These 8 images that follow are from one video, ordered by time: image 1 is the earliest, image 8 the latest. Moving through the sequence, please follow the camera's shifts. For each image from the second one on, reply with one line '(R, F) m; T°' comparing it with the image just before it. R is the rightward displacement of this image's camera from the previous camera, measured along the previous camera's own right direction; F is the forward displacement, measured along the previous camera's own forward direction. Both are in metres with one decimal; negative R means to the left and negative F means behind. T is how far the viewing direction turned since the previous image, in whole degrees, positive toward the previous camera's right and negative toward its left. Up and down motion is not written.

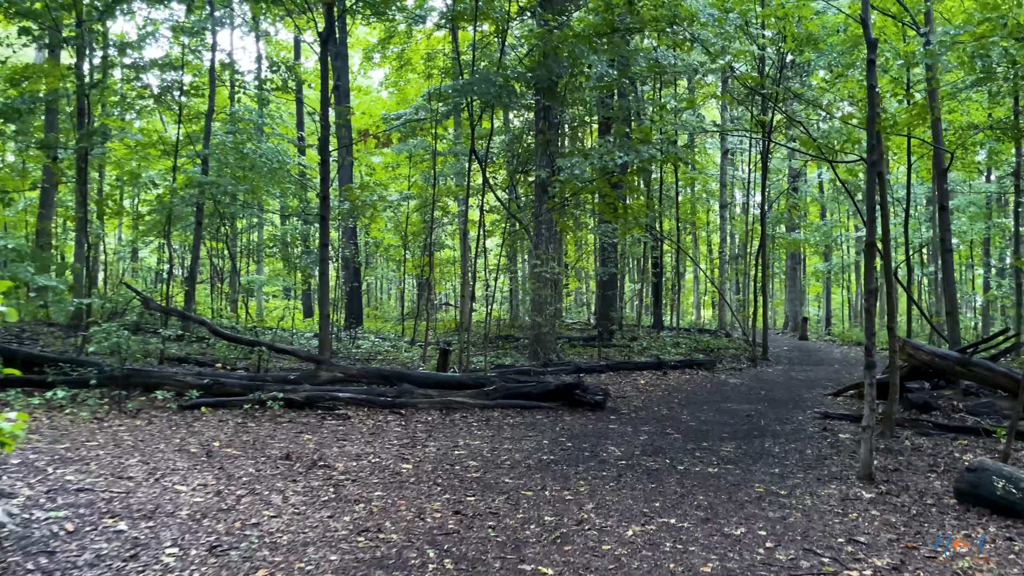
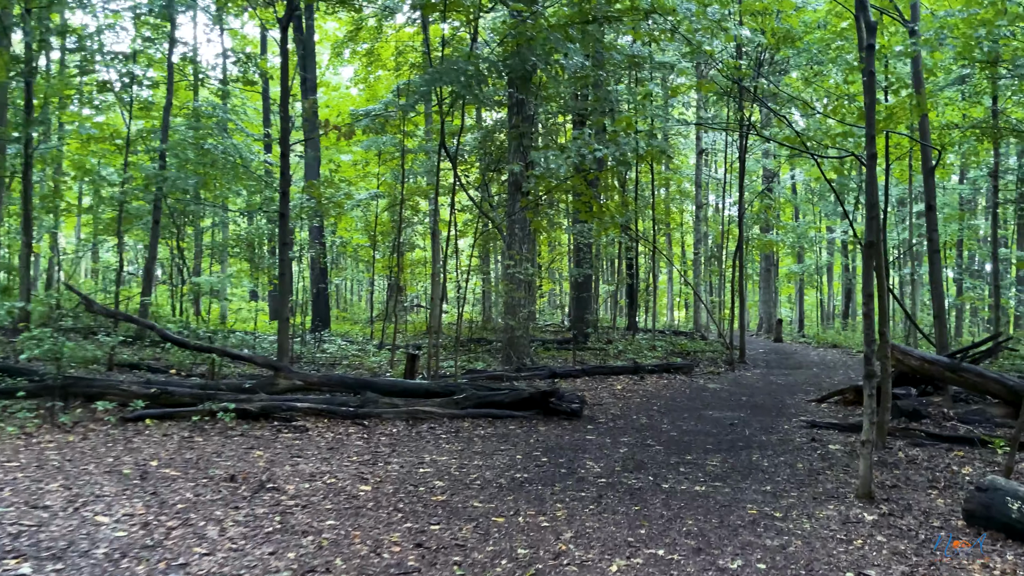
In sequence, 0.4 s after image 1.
(0.0, +0.3) m; +2°
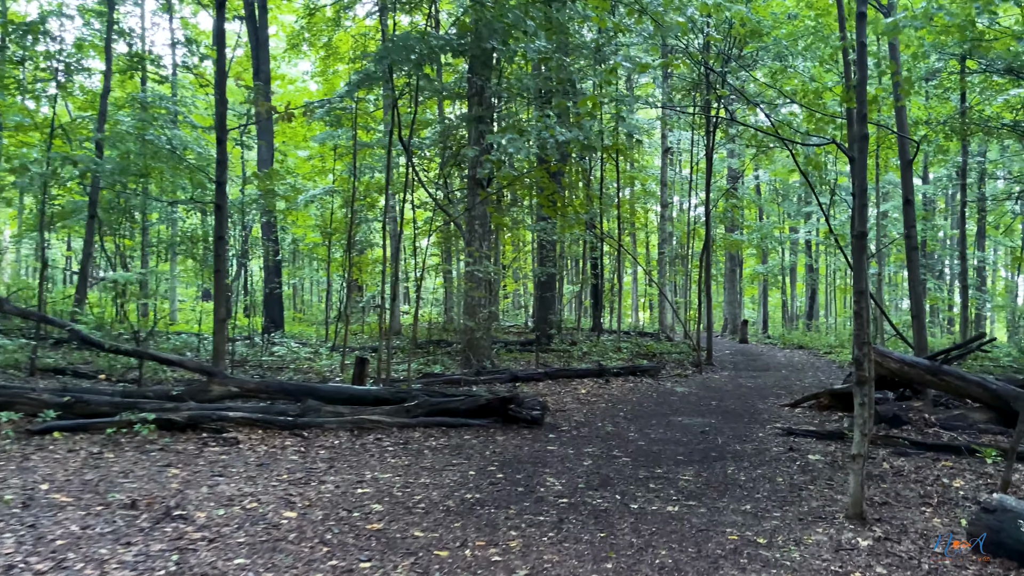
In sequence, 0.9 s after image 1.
(+0.1, +0.4) m; +3°
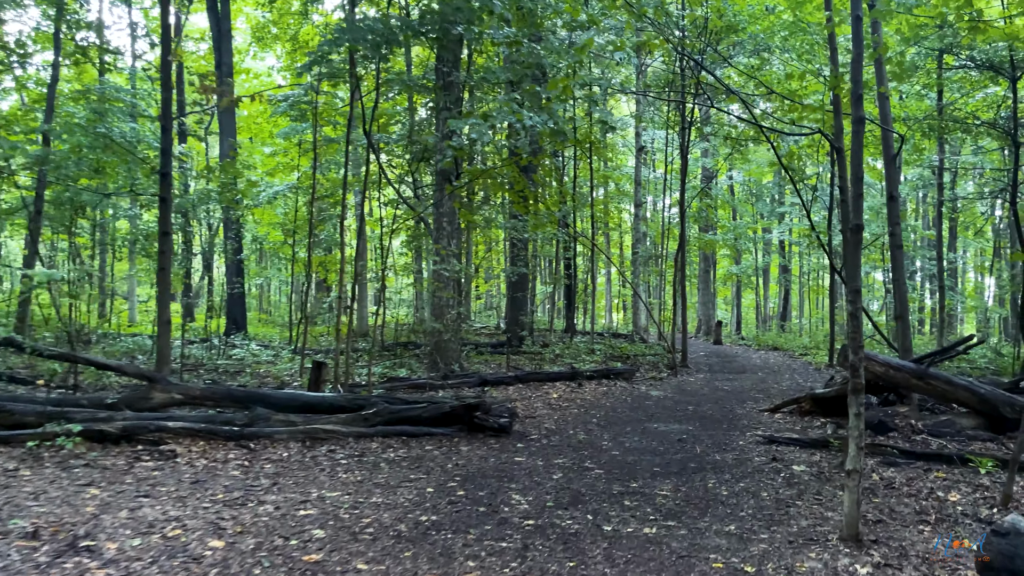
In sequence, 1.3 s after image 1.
(+0.1, +0.3) m; +2°
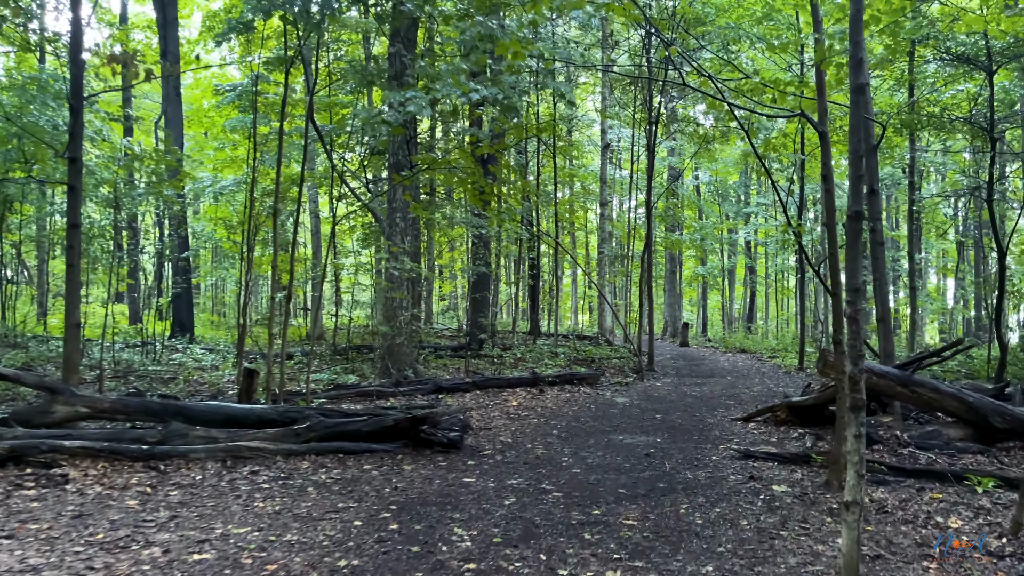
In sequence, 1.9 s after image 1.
(+0.1, +0.5) m; +2°
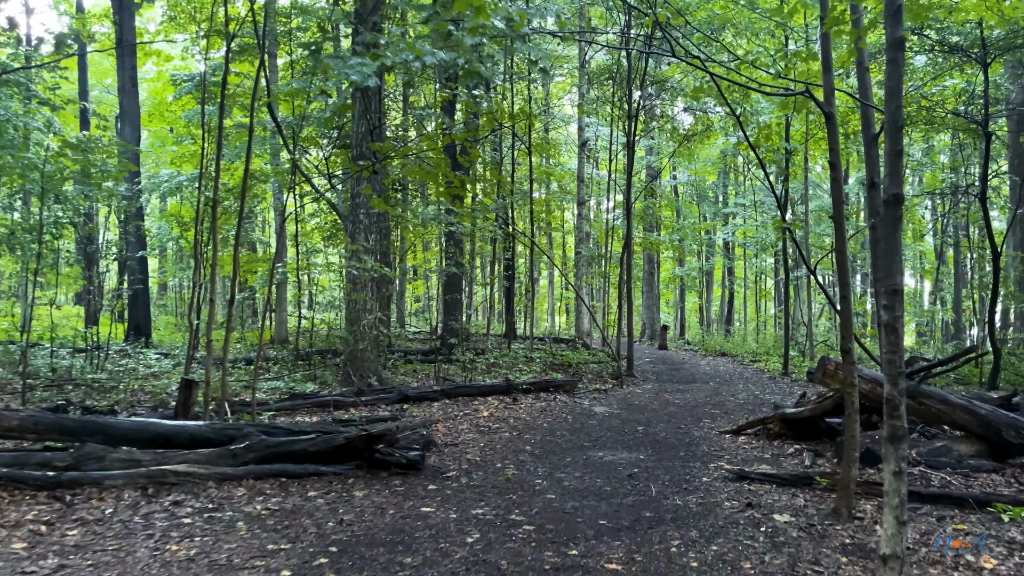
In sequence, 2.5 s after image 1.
(+0.1, +0.5) m; +2°
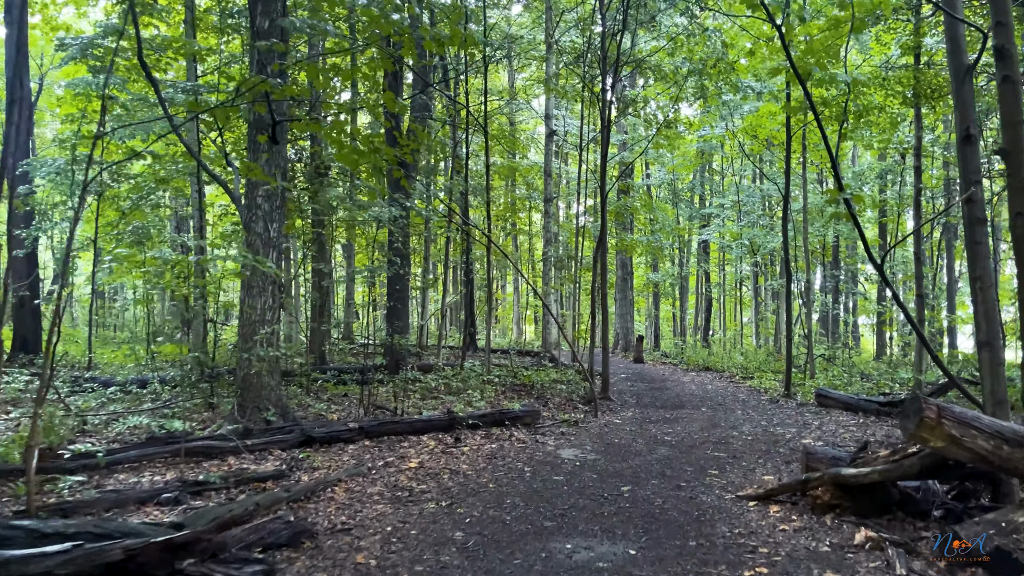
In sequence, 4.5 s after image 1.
(+0.2, +1.7) m; +2°
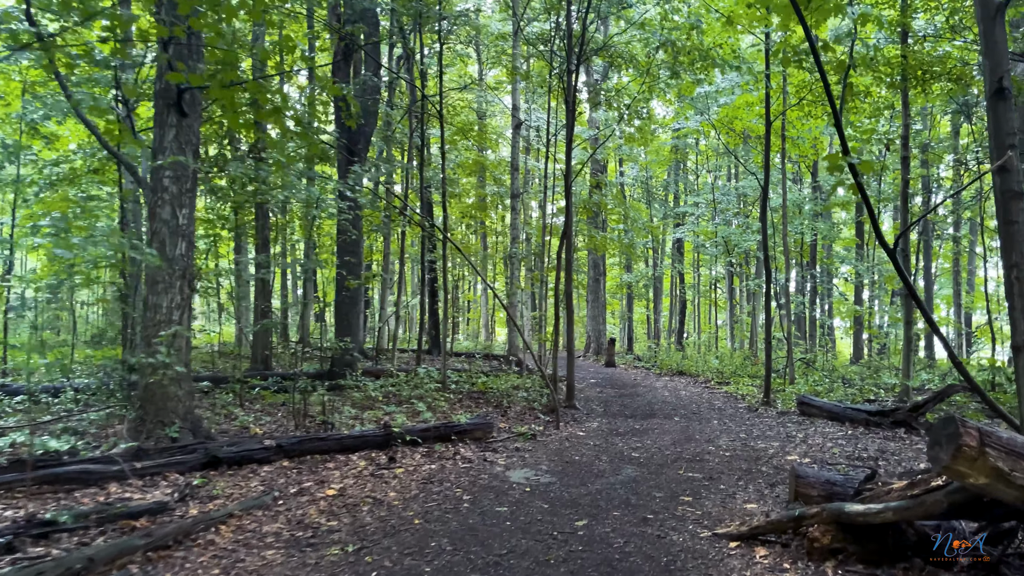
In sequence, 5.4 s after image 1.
(+0.2, +0.7) m; +2°
